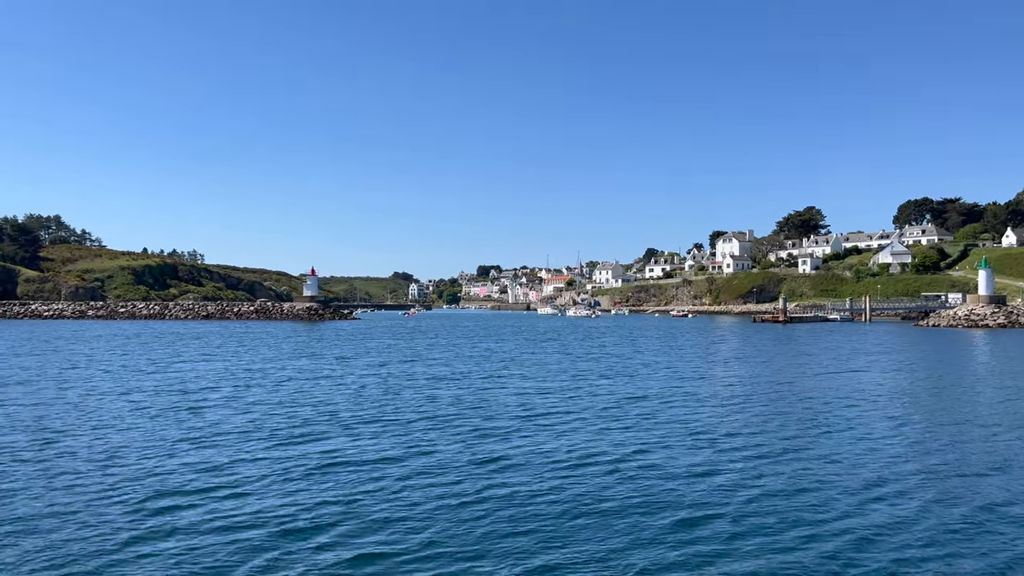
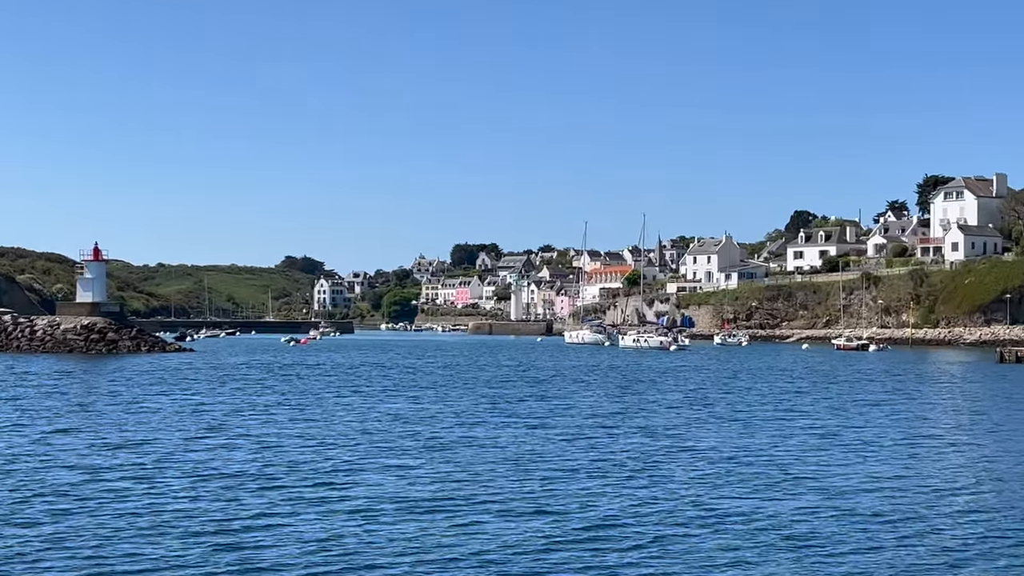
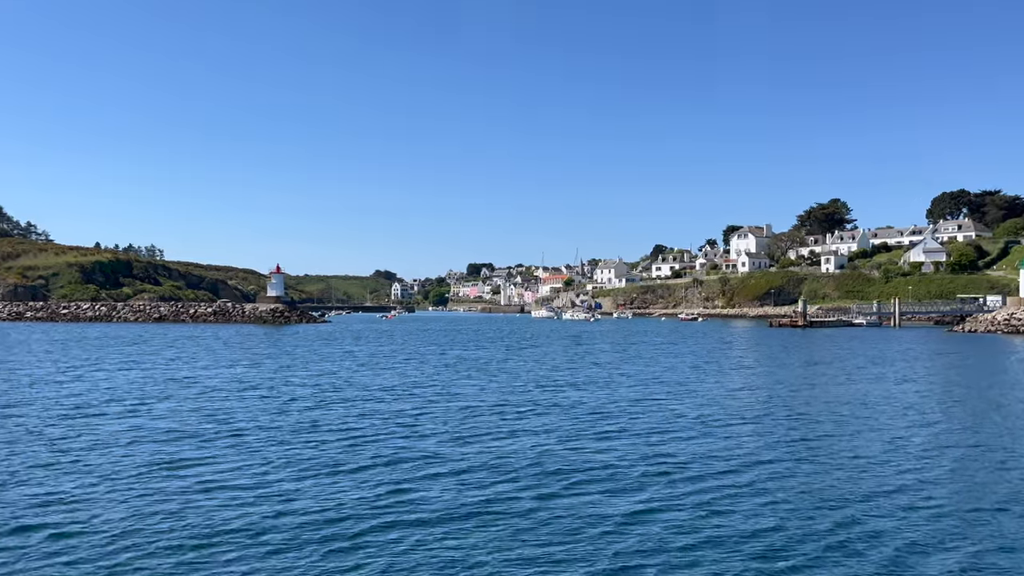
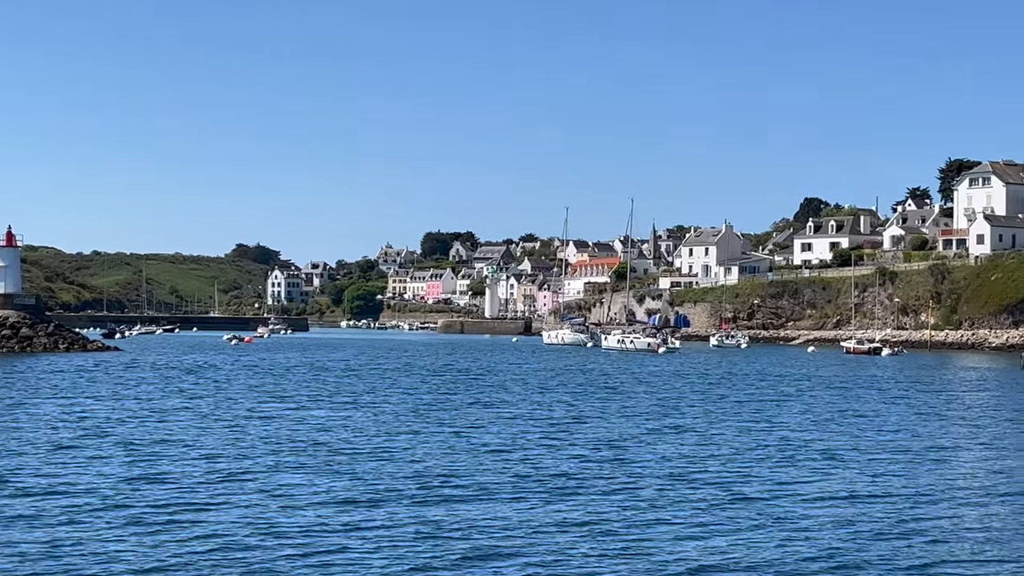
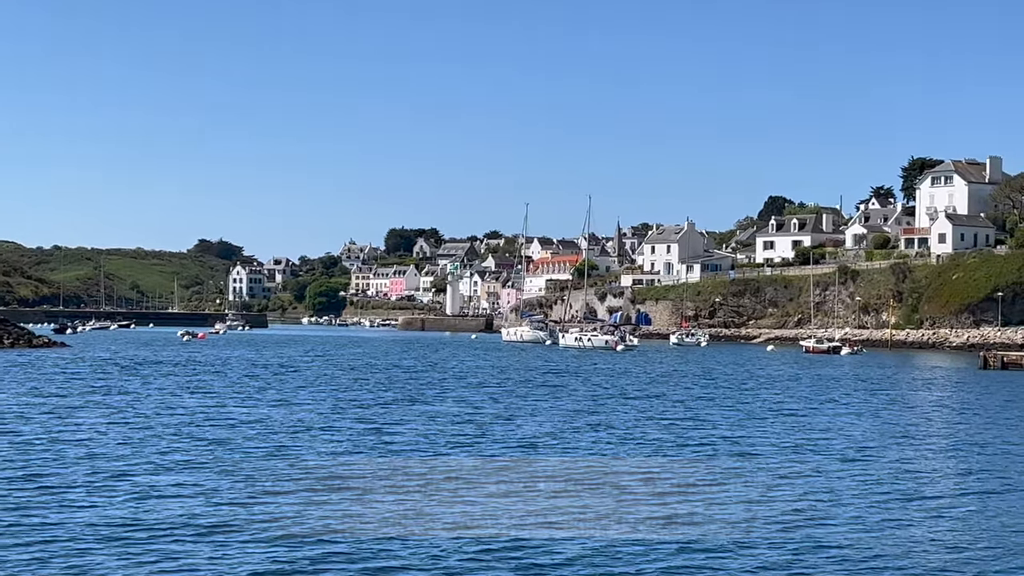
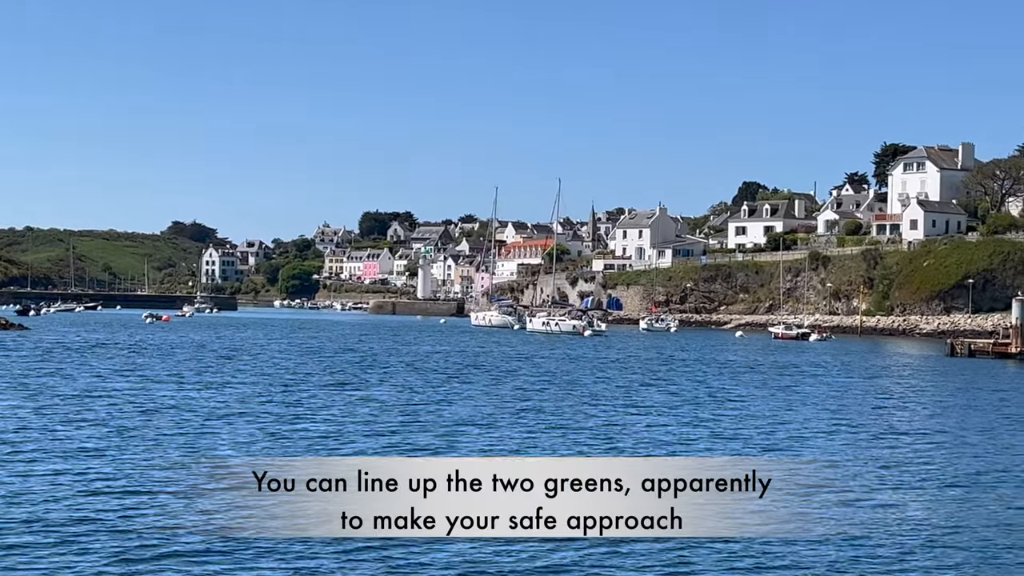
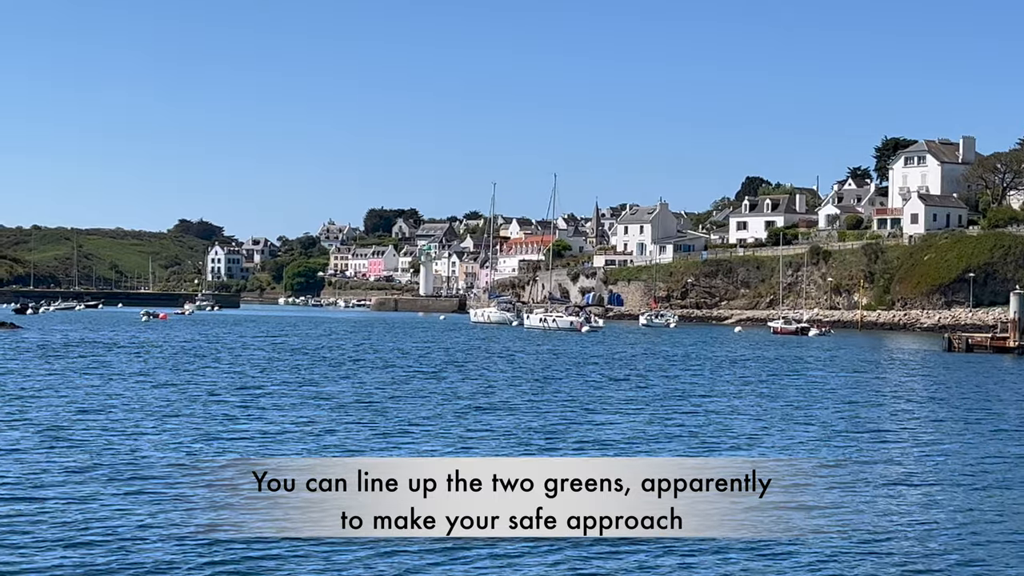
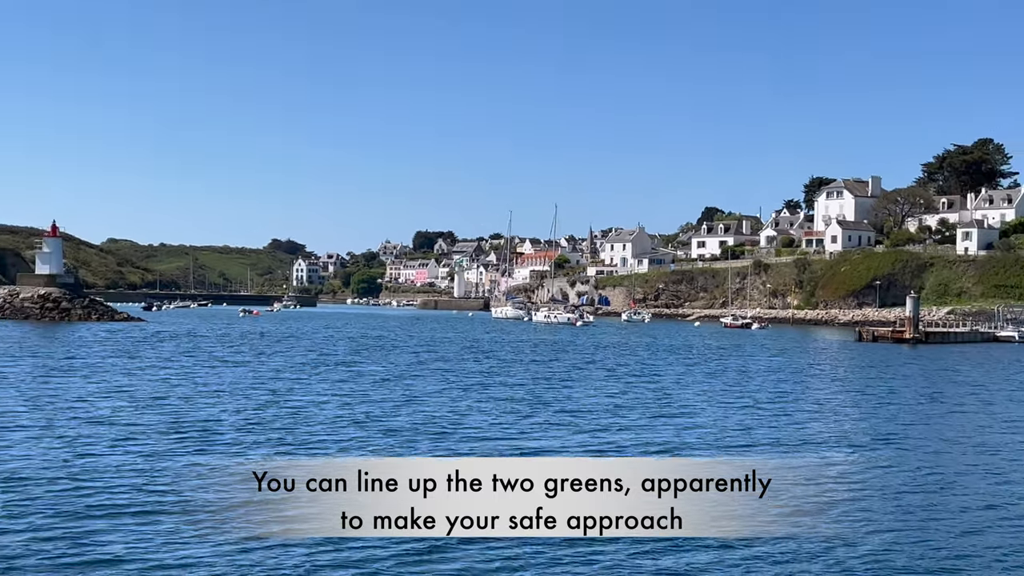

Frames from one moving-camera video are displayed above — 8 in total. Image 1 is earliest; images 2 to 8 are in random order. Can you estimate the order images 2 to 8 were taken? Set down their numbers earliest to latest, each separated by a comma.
3, 2, 4, 5, 6, 7, 8
